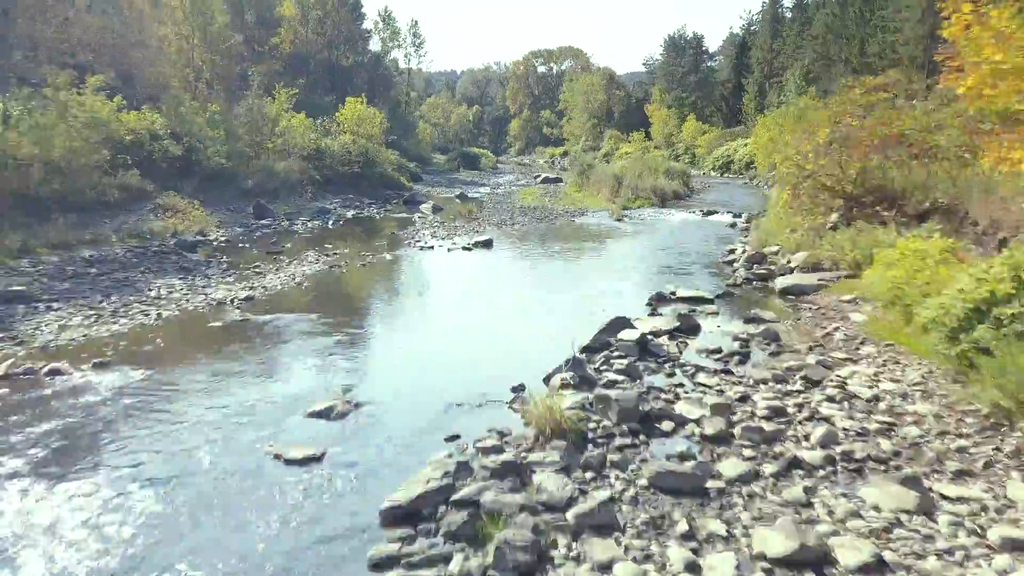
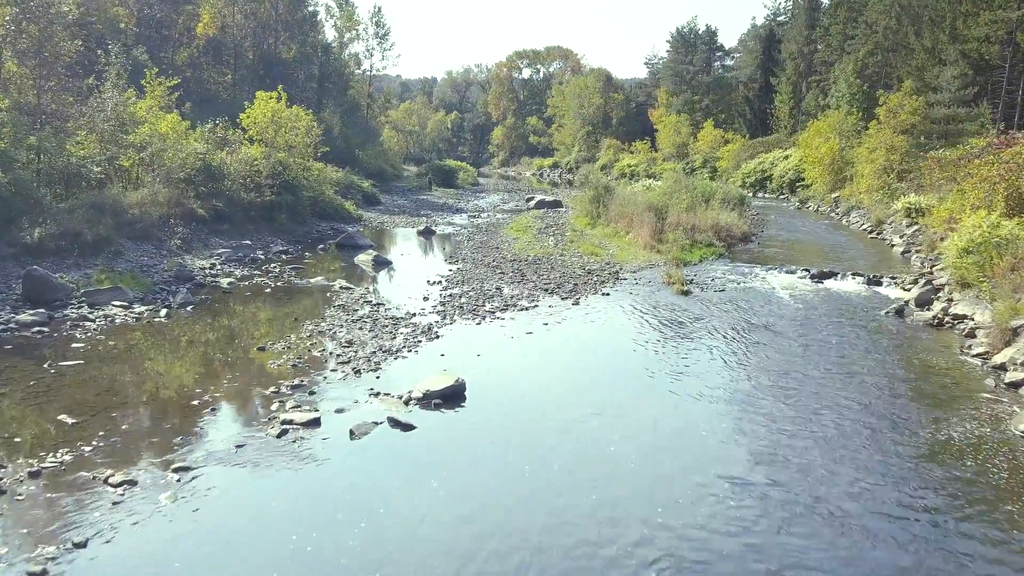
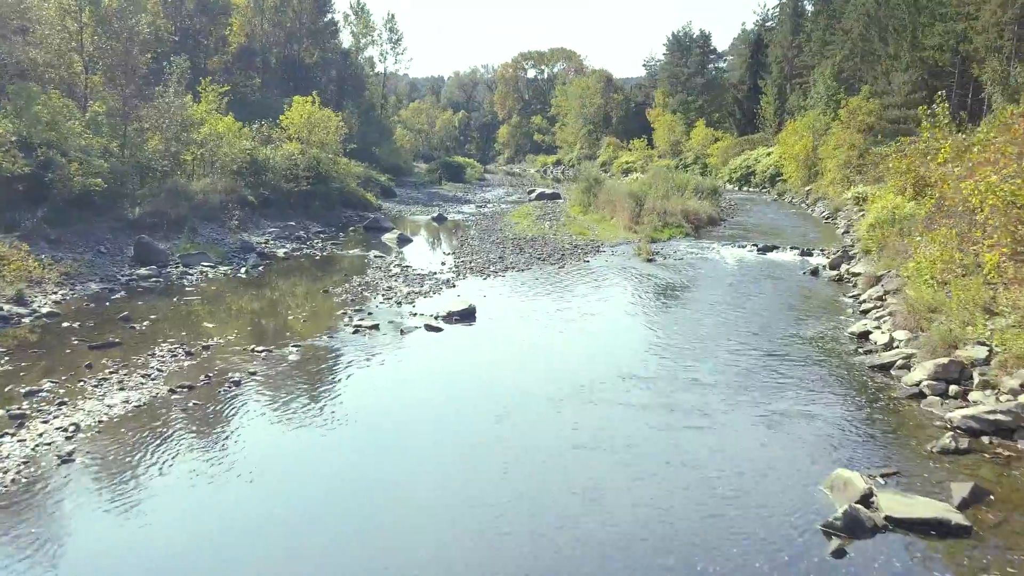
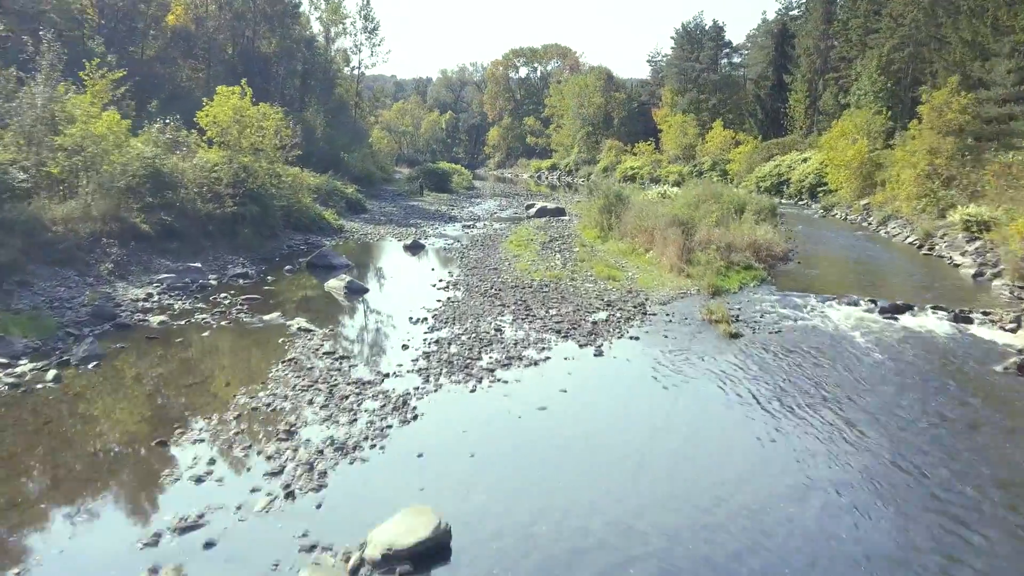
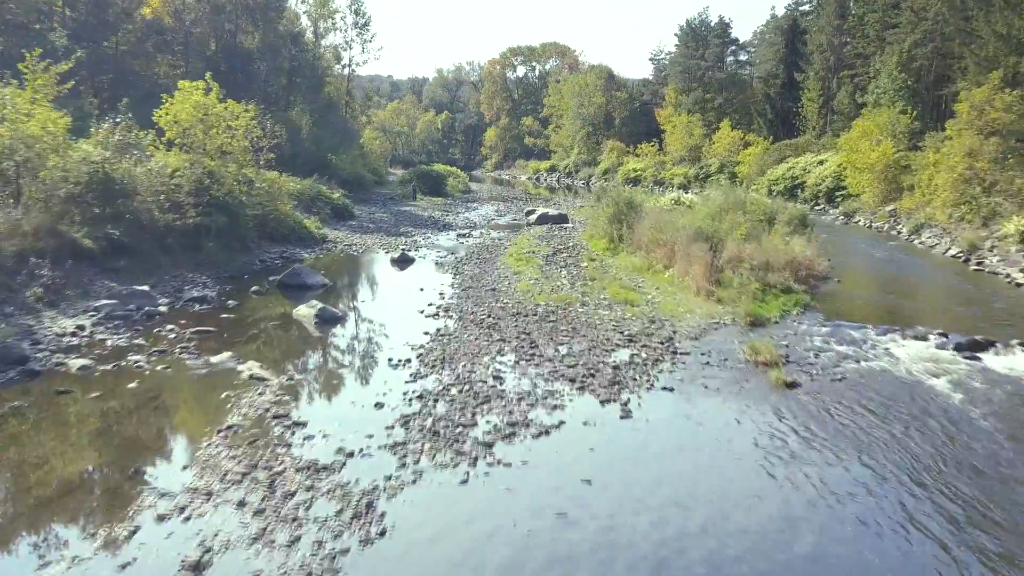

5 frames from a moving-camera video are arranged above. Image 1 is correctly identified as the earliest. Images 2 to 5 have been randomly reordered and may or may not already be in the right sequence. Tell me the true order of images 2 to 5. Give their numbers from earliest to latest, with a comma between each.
3, 2, 4, 5
